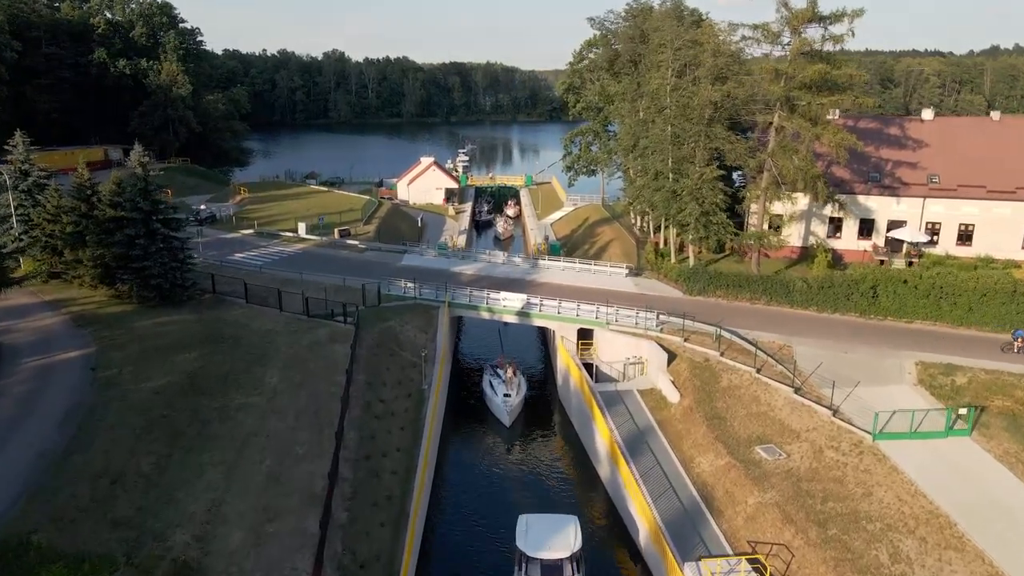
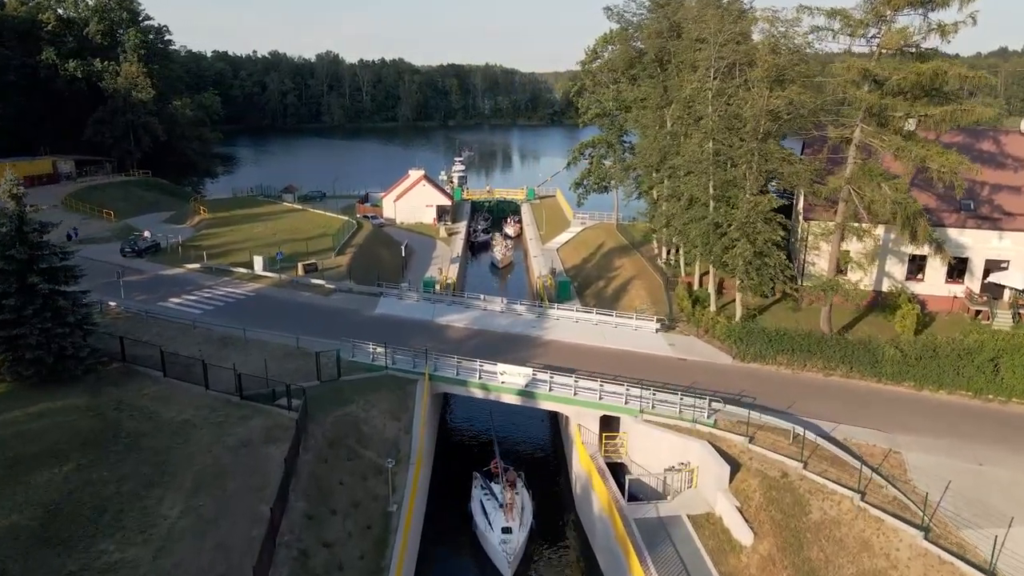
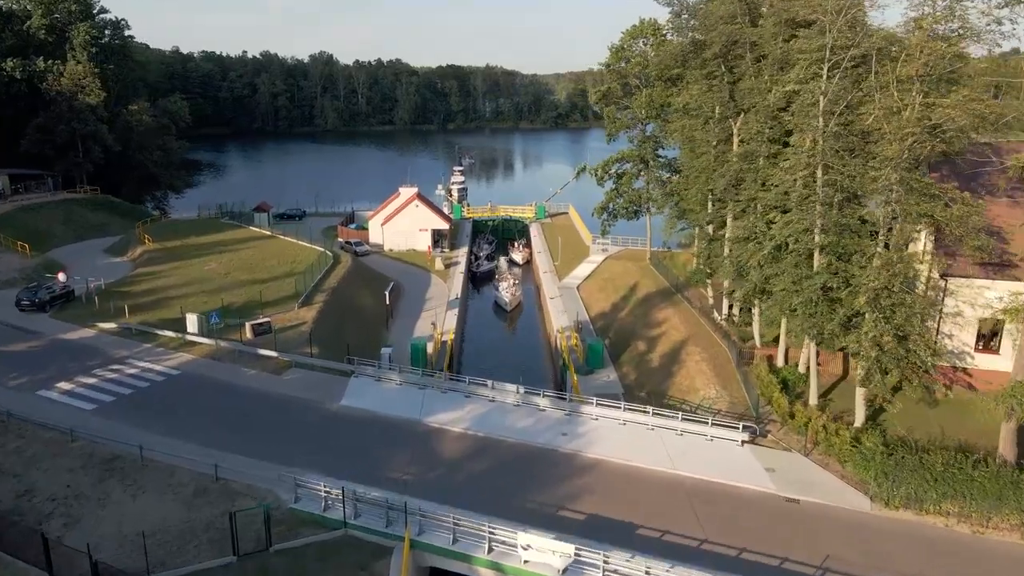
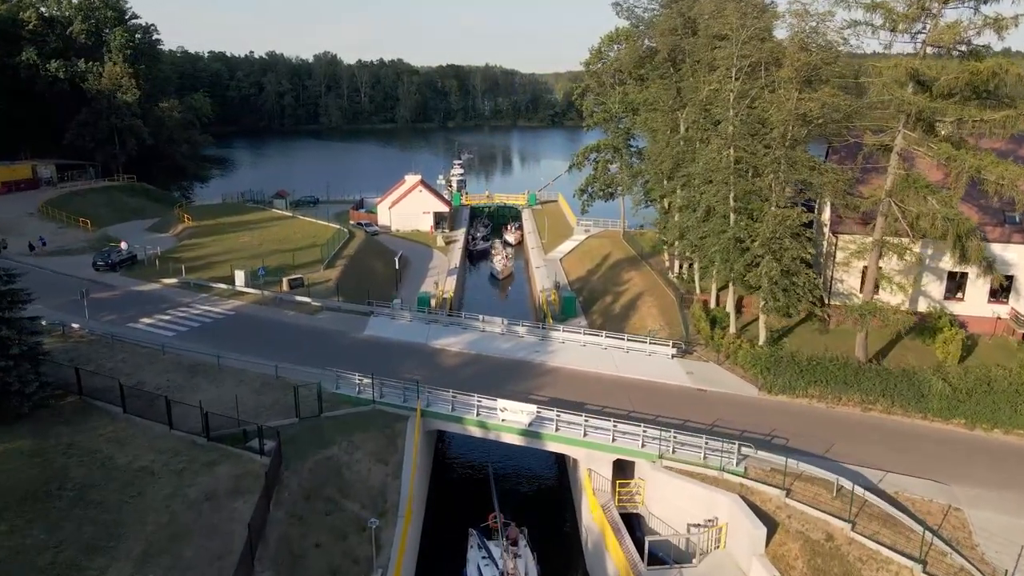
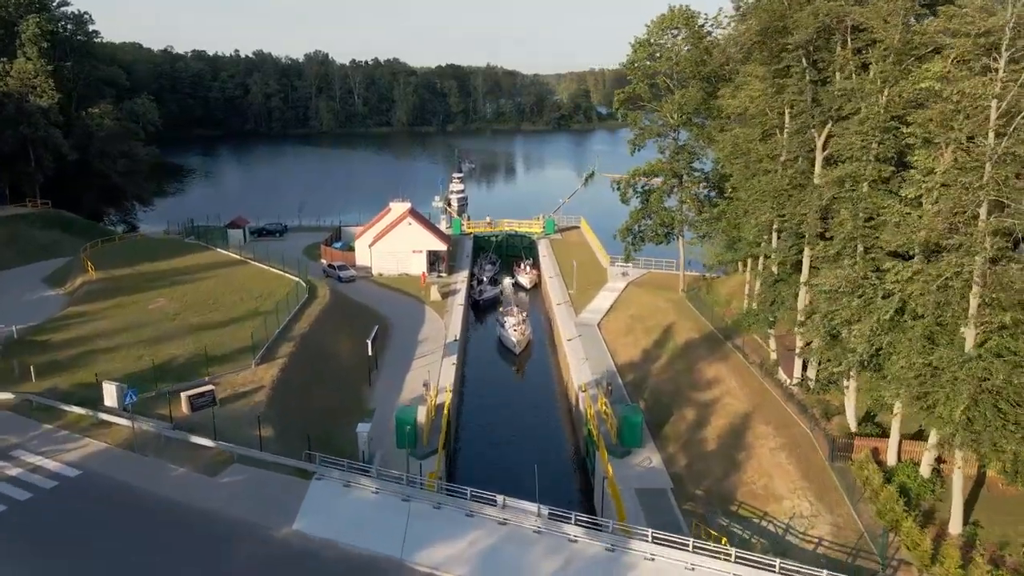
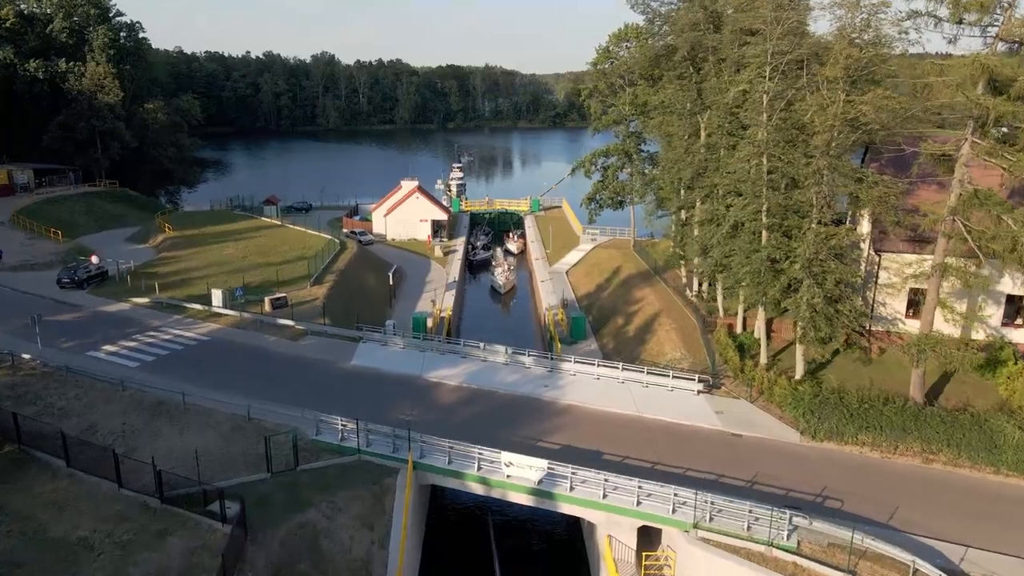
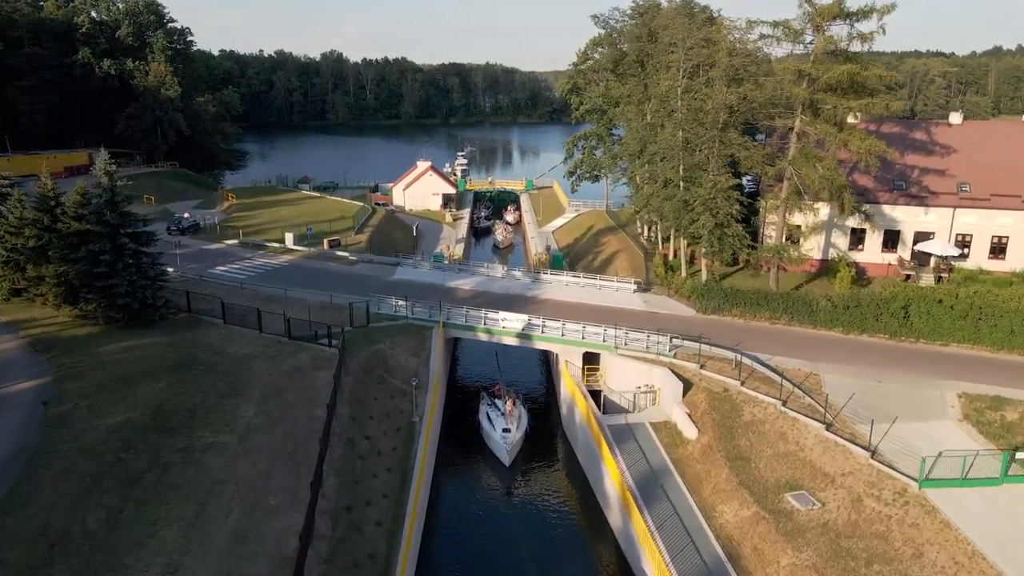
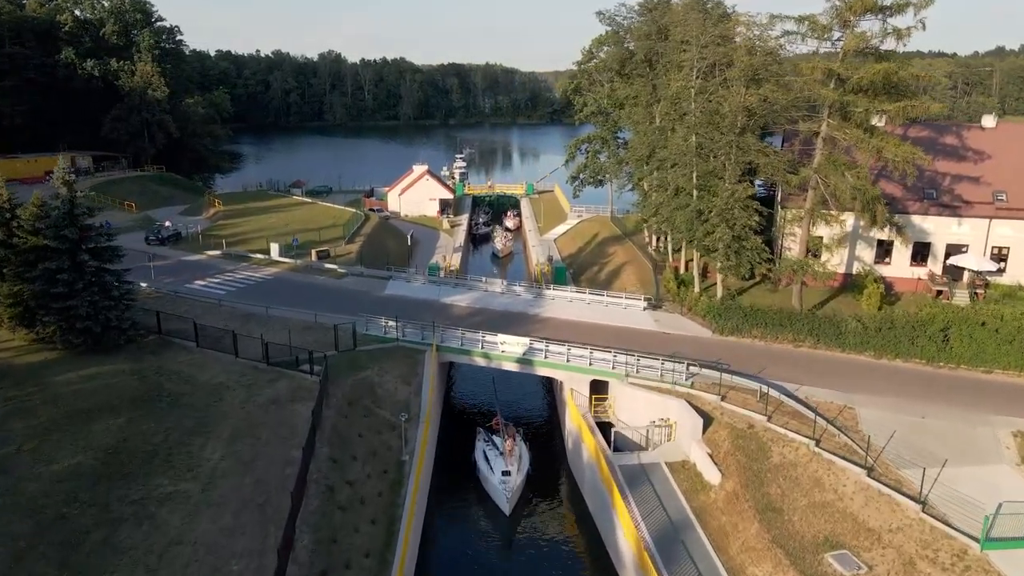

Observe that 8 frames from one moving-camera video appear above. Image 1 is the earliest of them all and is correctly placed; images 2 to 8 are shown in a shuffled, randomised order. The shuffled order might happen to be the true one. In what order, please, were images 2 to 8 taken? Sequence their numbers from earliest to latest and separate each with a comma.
7, 8, 2, 4, 6, 3, 5
